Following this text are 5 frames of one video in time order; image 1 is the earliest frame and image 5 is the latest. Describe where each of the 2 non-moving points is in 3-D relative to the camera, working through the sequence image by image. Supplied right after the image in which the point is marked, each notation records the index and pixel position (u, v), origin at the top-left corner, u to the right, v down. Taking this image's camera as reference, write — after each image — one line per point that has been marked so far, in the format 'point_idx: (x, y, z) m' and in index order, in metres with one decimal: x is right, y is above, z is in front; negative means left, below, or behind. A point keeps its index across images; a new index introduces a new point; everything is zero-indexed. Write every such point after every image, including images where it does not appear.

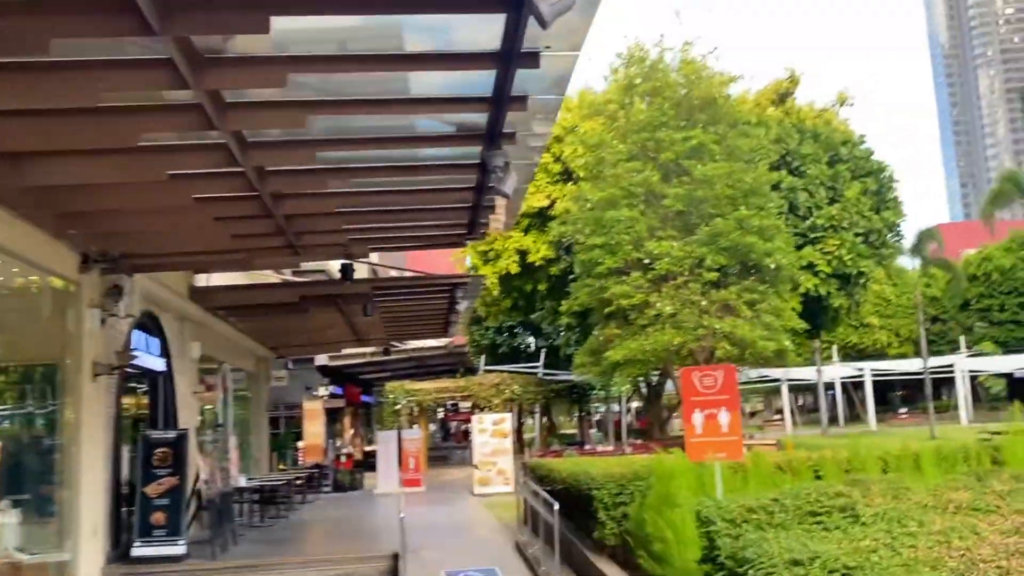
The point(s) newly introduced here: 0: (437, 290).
0: (-1.4, 0.0, +15.7) m
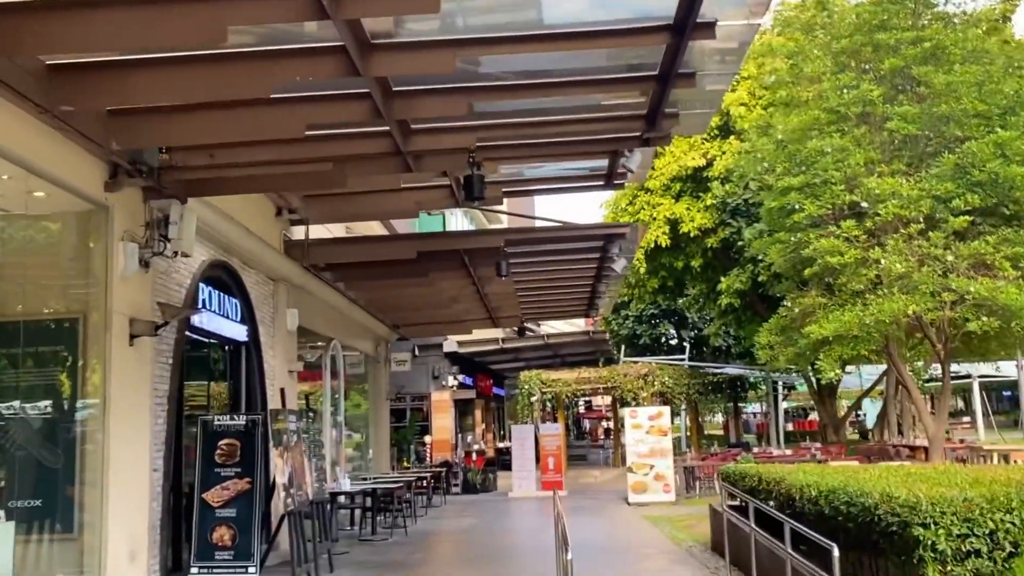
0: (+1.1, +0.6, +12.4) m
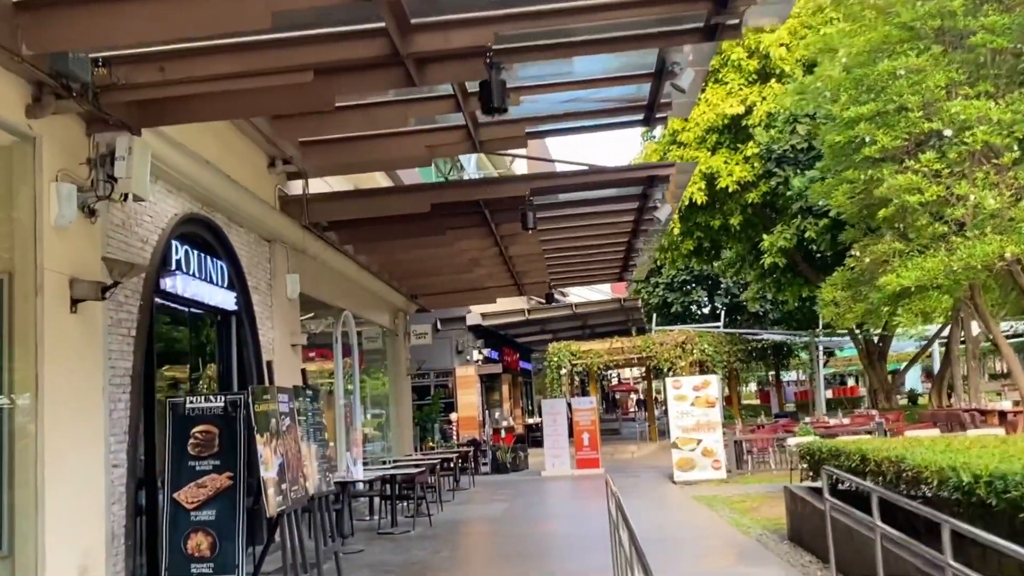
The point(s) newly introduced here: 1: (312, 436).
0: (+1.4, +1.2, +10.8) m
1: (-1.7, -1.3, +7.5) m
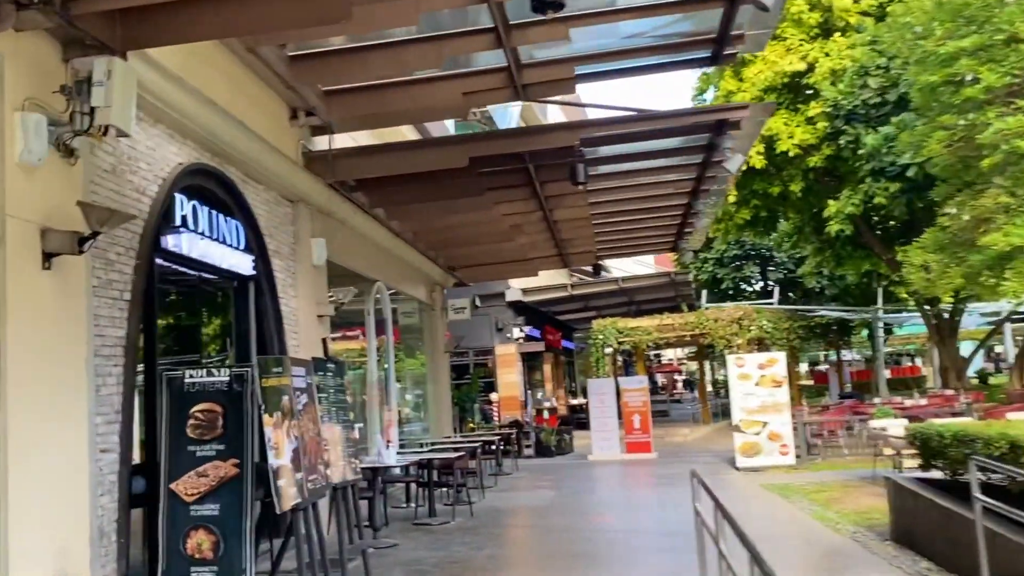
0: (+1.9, +1.6, +9.7) m
1: (-1.3, -1.0, +6.6) m
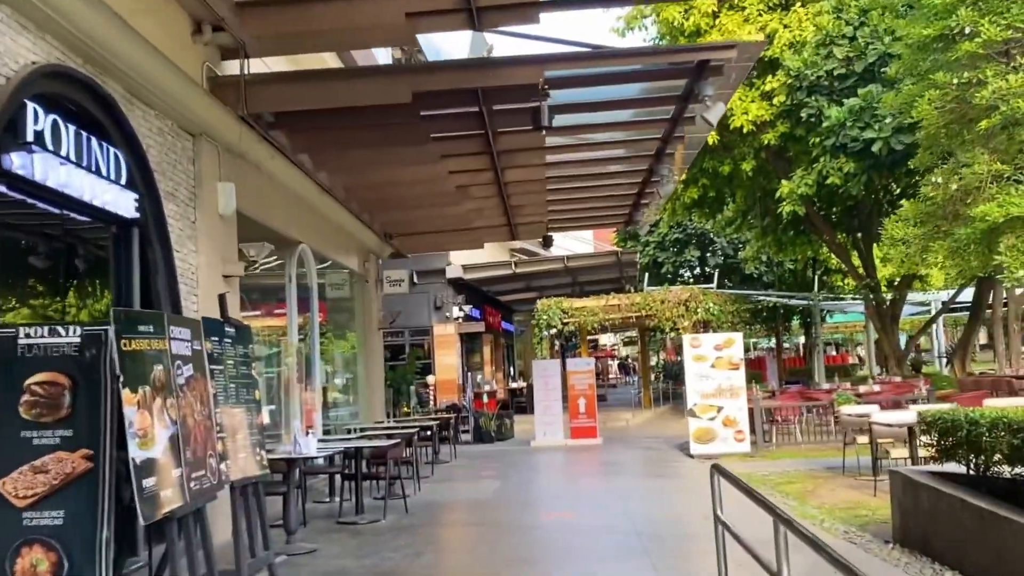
0: (+1.4, +1.9, +8.5) m
1: (-1.6, -0.7, +5.2) m
